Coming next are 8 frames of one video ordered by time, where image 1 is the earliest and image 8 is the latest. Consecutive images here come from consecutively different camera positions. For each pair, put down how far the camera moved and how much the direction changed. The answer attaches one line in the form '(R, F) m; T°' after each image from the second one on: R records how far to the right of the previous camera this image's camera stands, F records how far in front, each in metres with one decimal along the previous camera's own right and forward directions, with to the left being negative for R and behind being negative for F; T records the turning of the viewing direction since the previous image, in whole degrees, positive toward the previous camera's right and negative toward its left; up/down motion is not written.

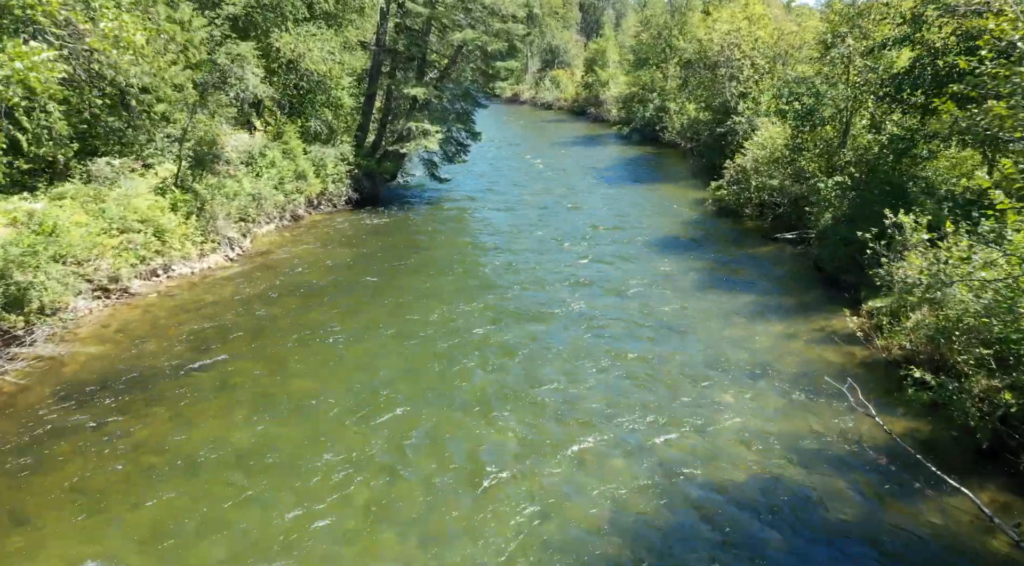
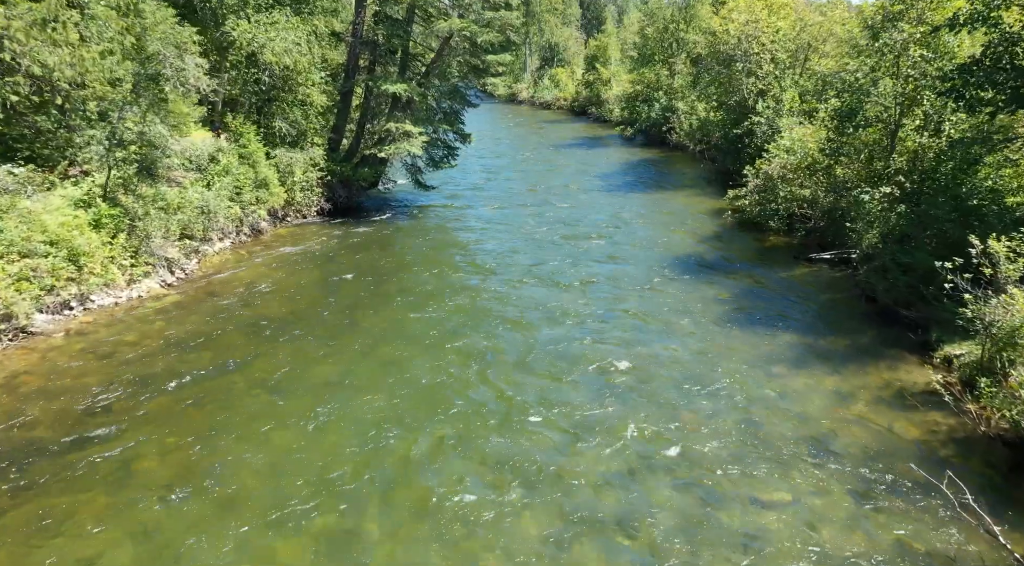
(+0.2, +3.0) m; 0°
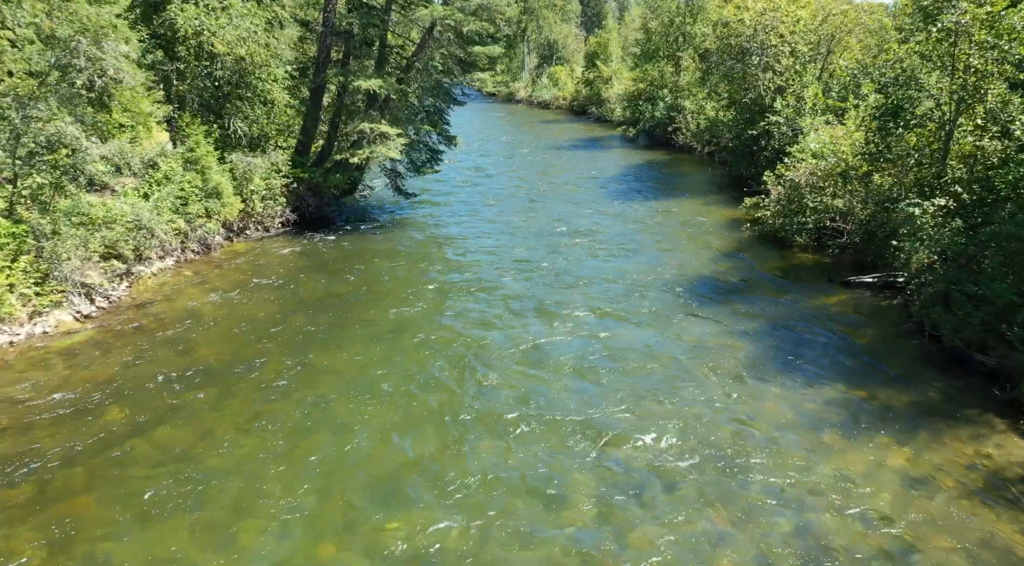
(+0.3, +2.7) m; 0°
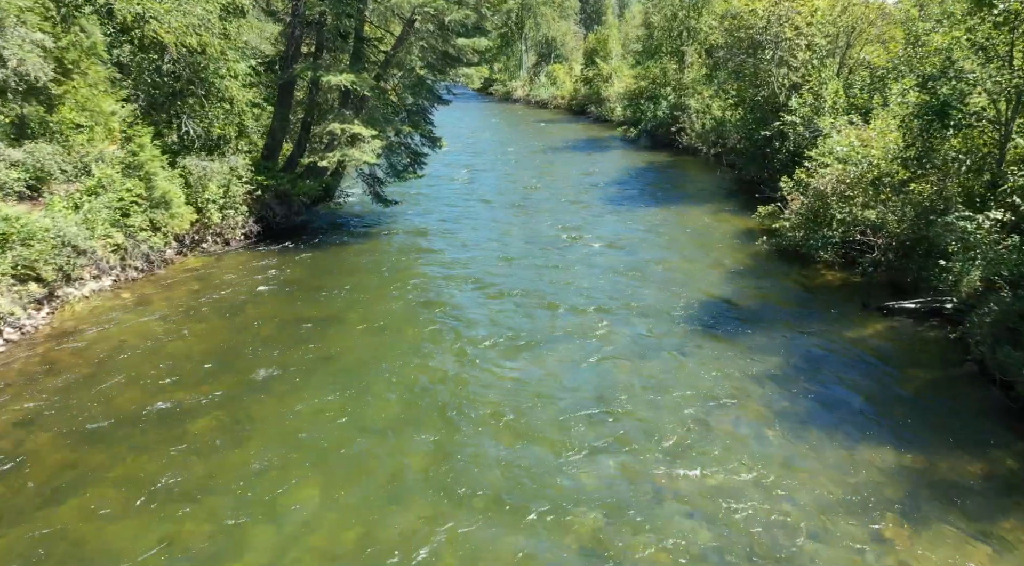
(+0.3, +2.2) m; 0°
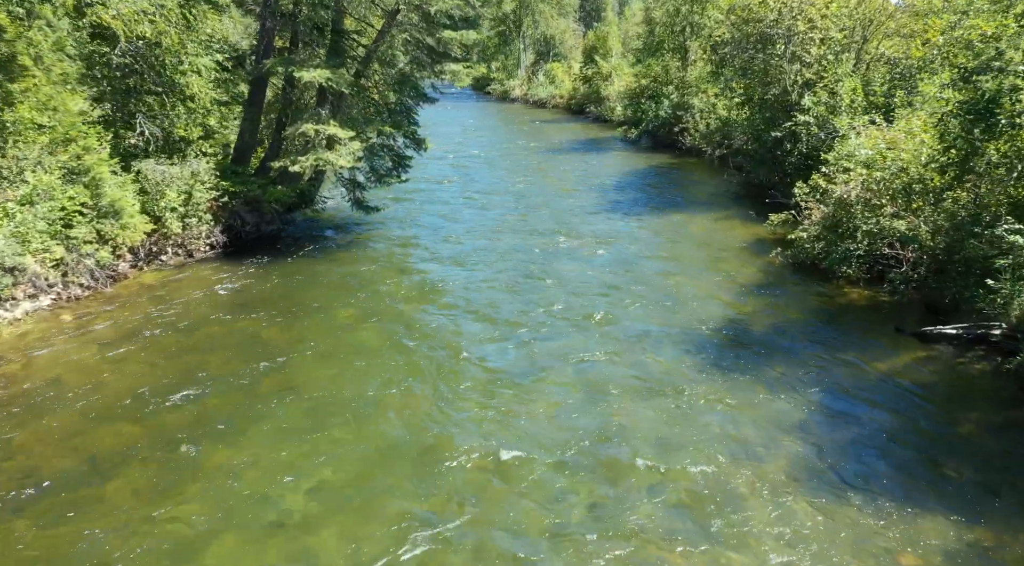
(+0.2, +1.6) m; 0°
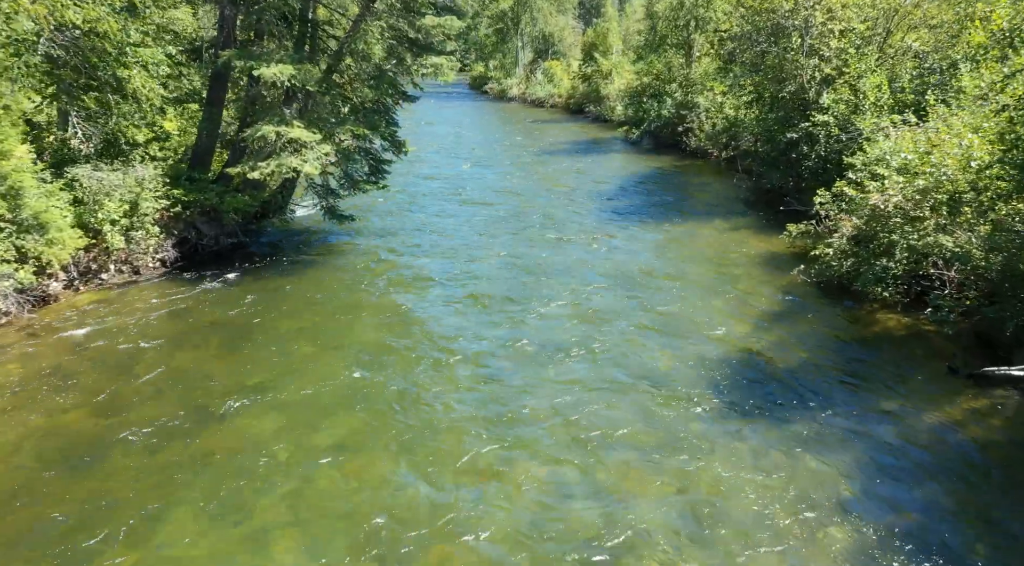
(+0.3, +1.9) m; 0°
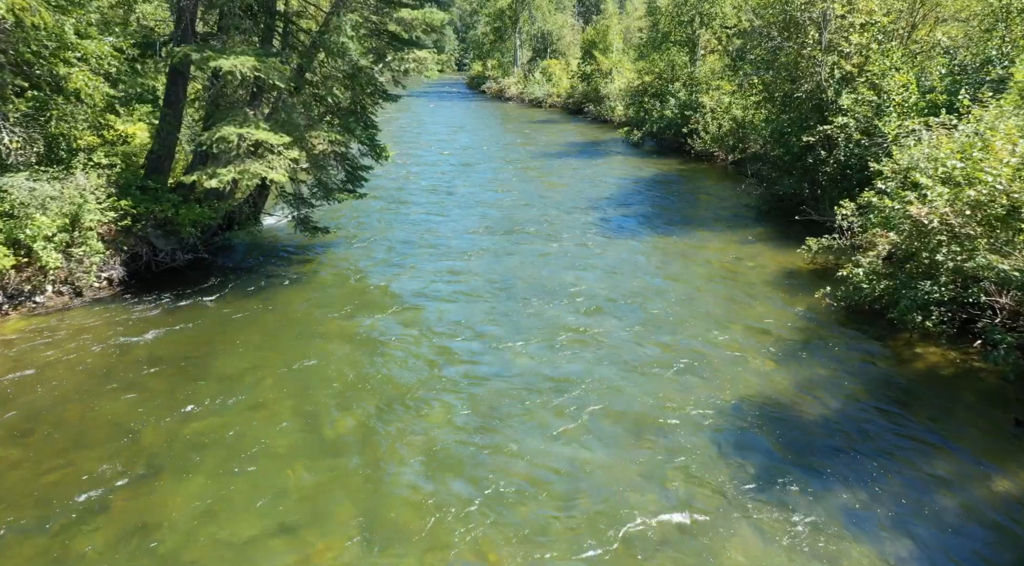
(+0.2, +1.6) m; 0°
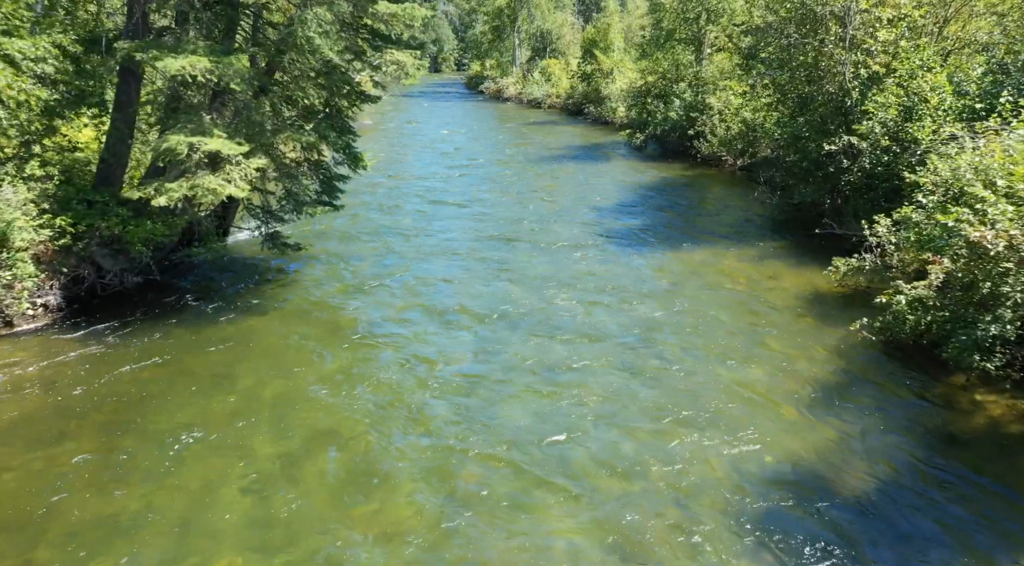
(+0.2, +1.6) m; 0°
